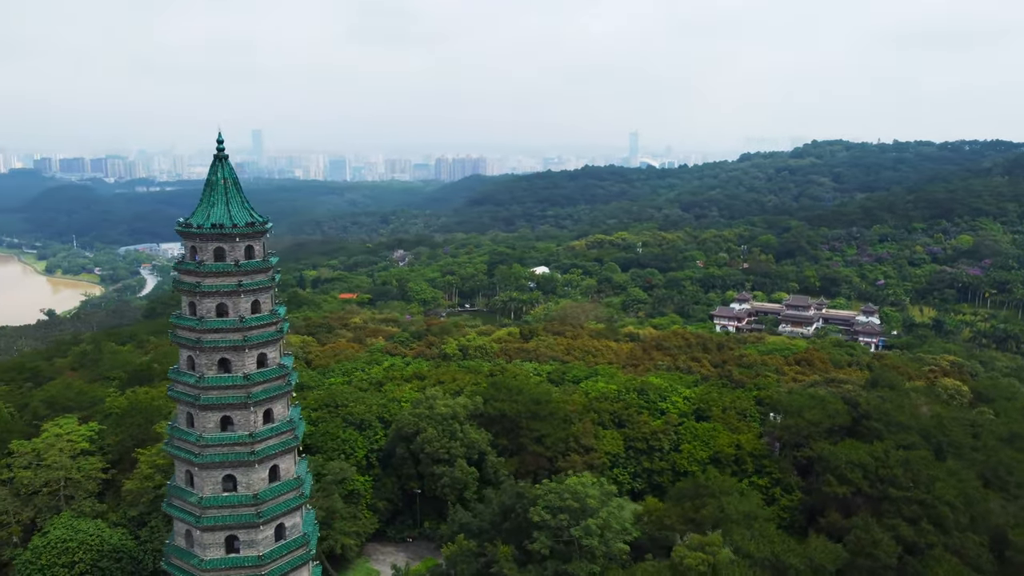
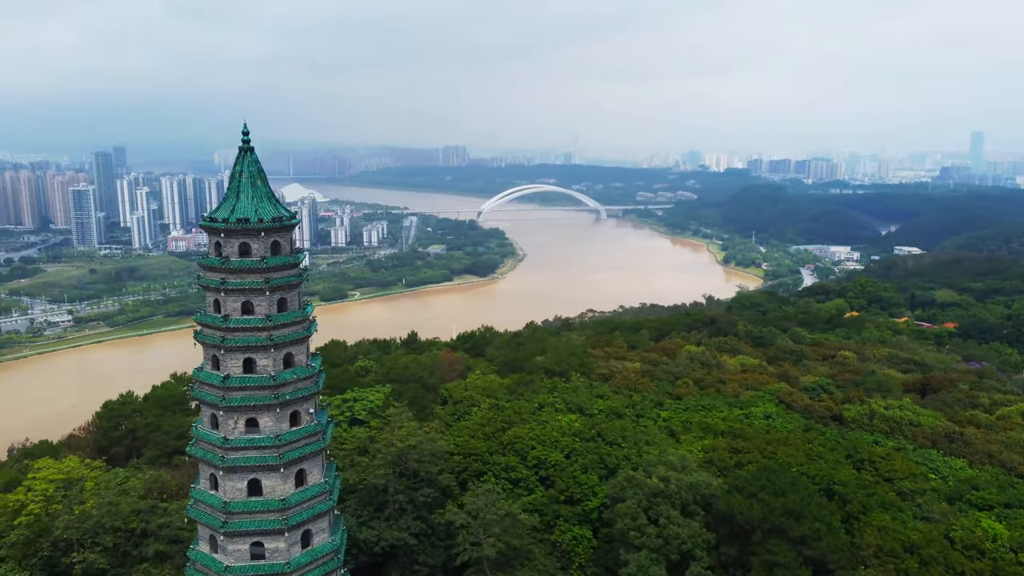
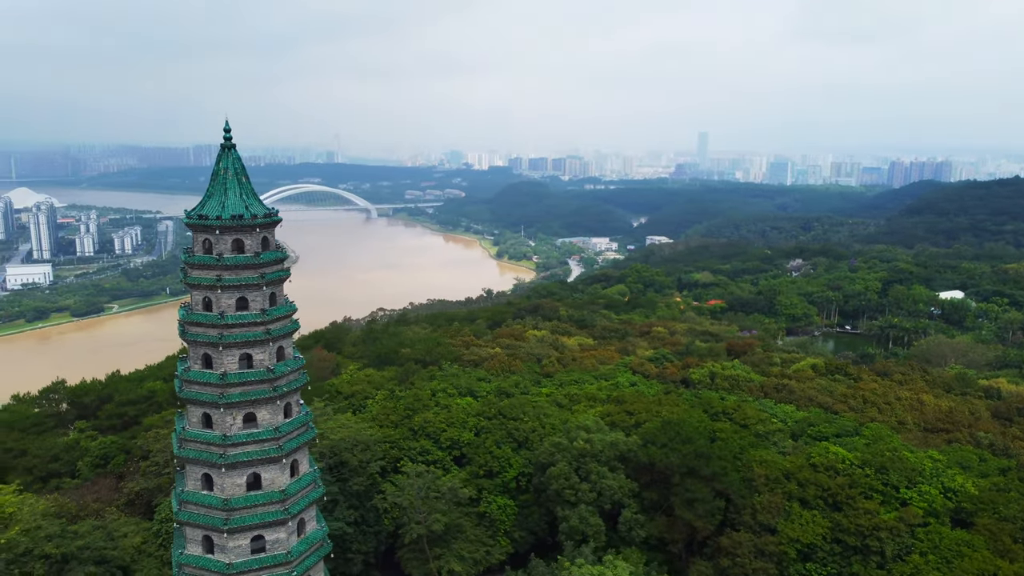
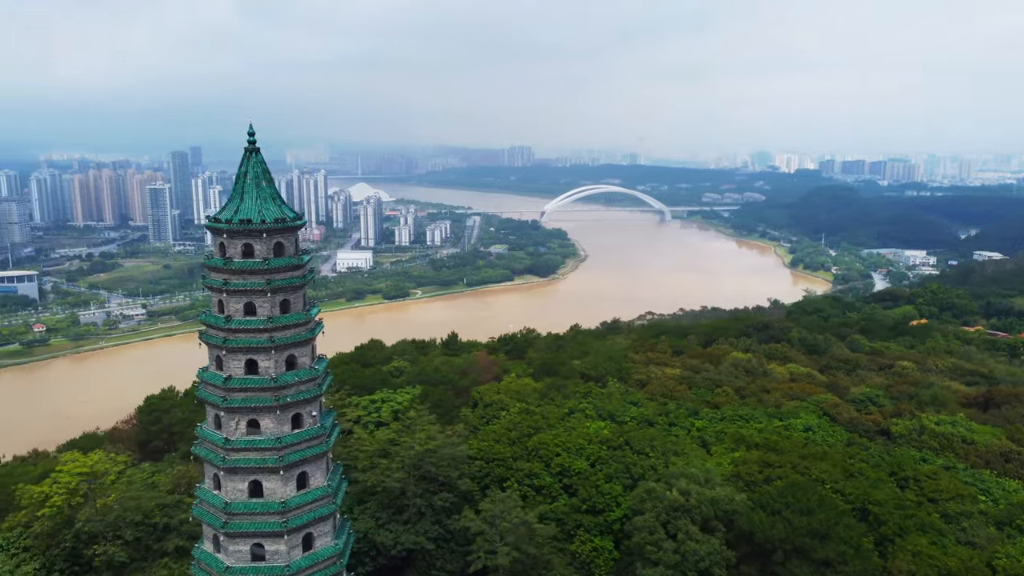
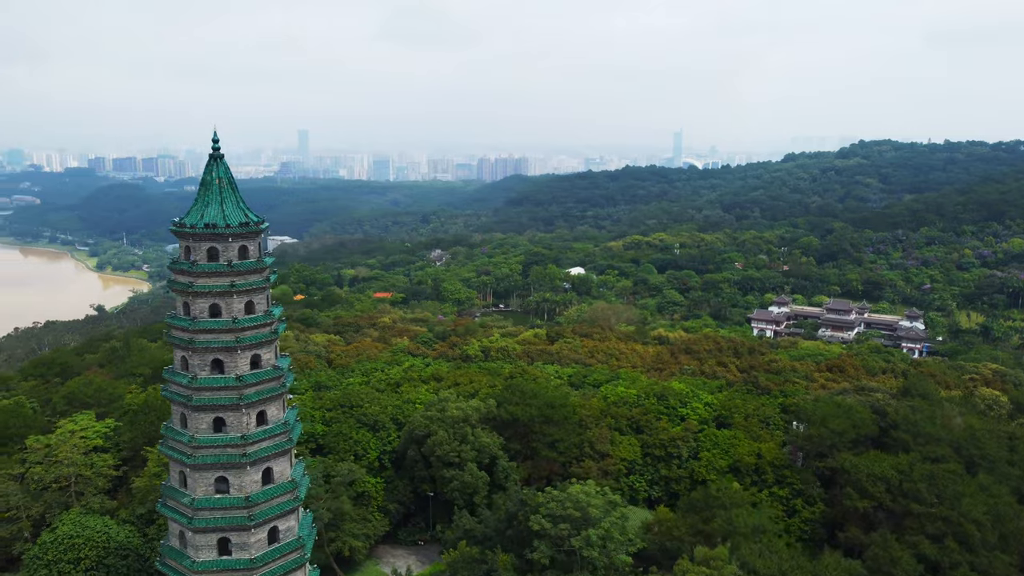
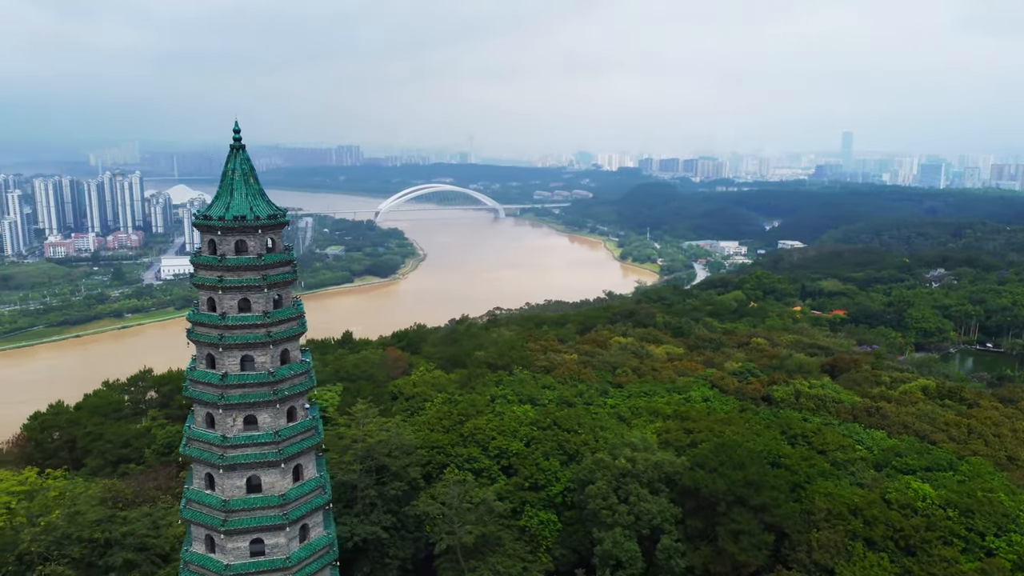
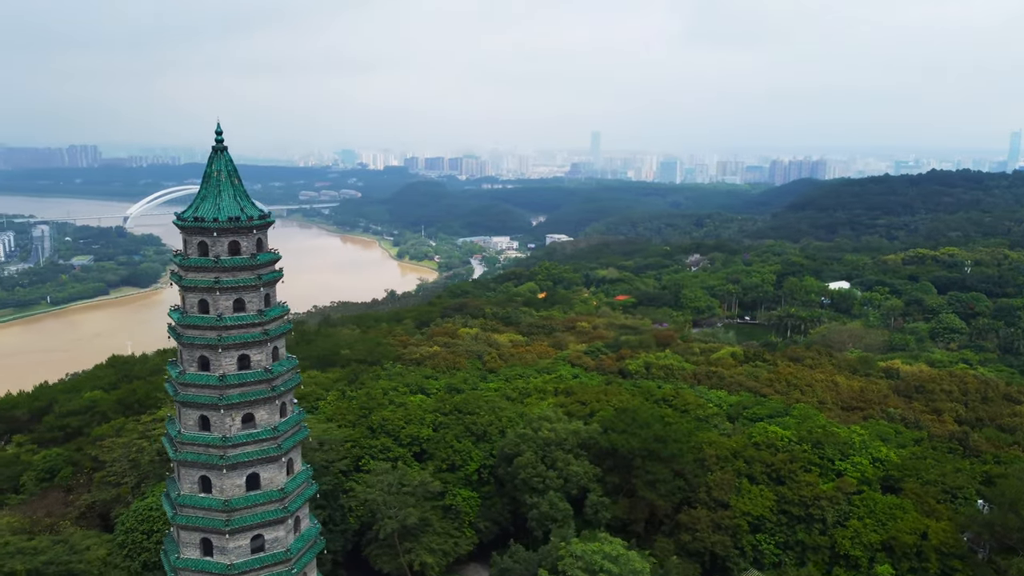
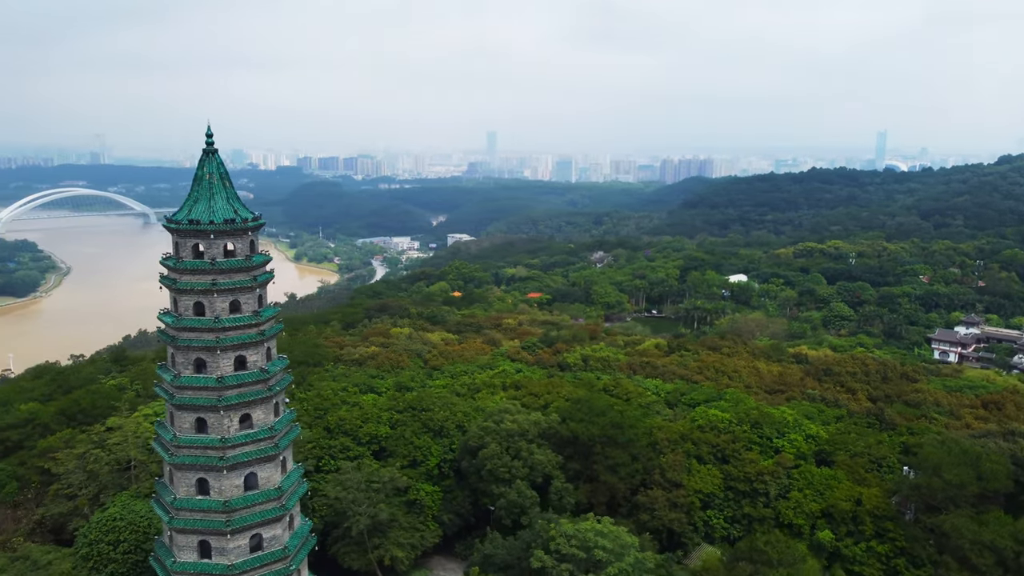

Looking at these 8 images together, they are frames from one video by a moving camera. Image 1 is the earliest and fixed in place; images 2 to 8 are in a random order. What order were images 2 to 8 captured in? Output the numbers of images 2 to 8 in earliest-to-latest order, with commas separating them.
5, 8, 7, 3, 6, 2, 4
